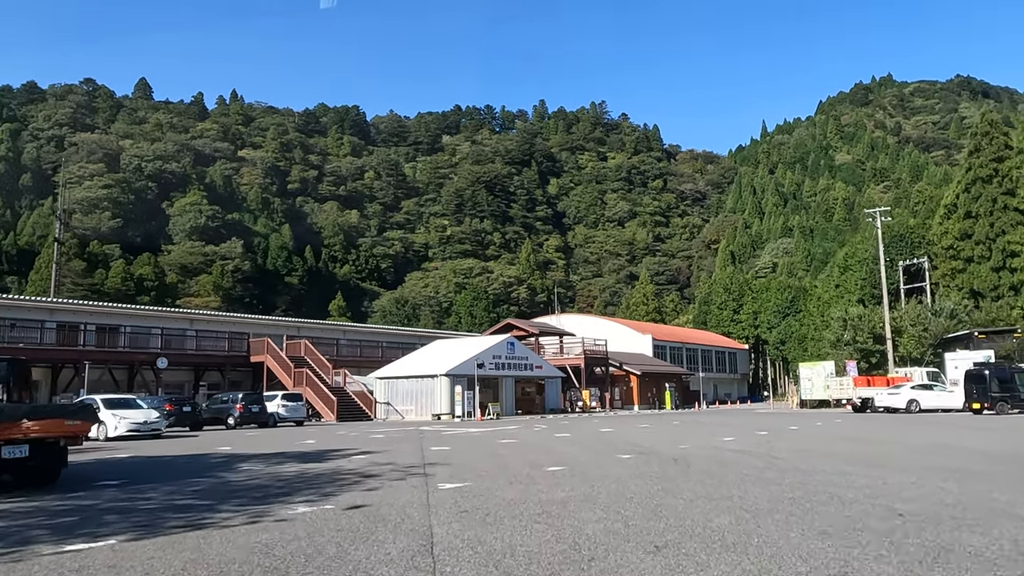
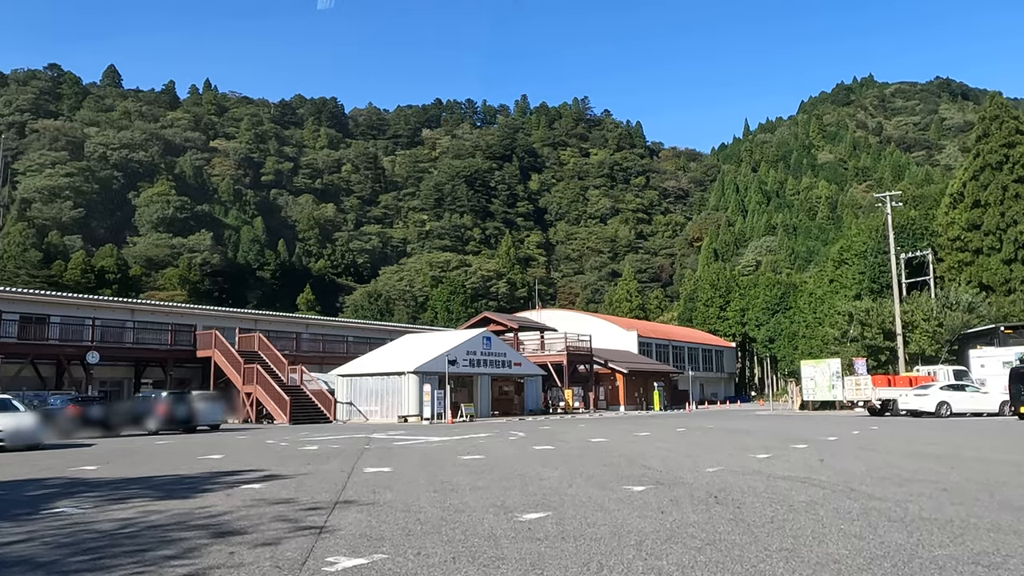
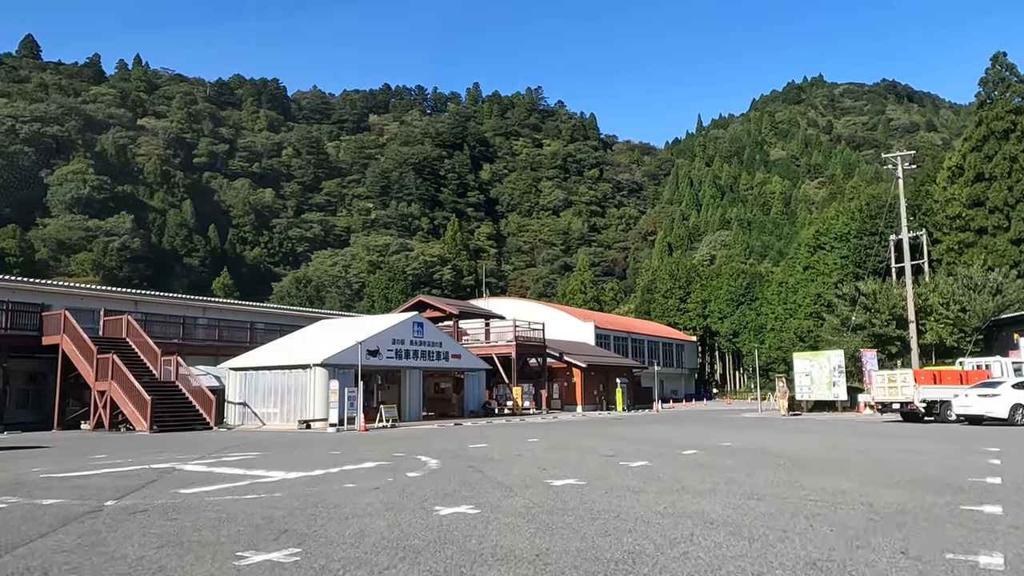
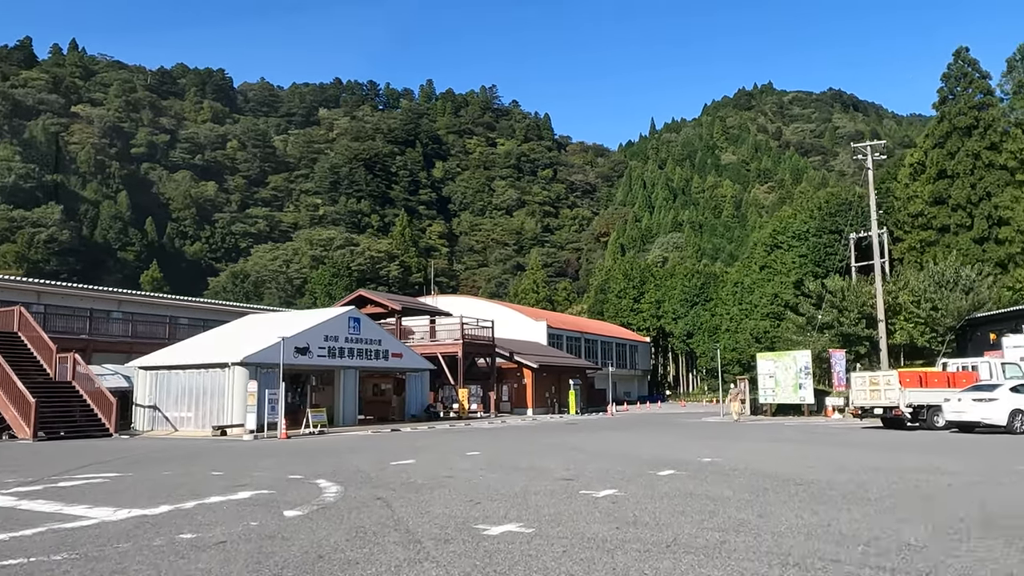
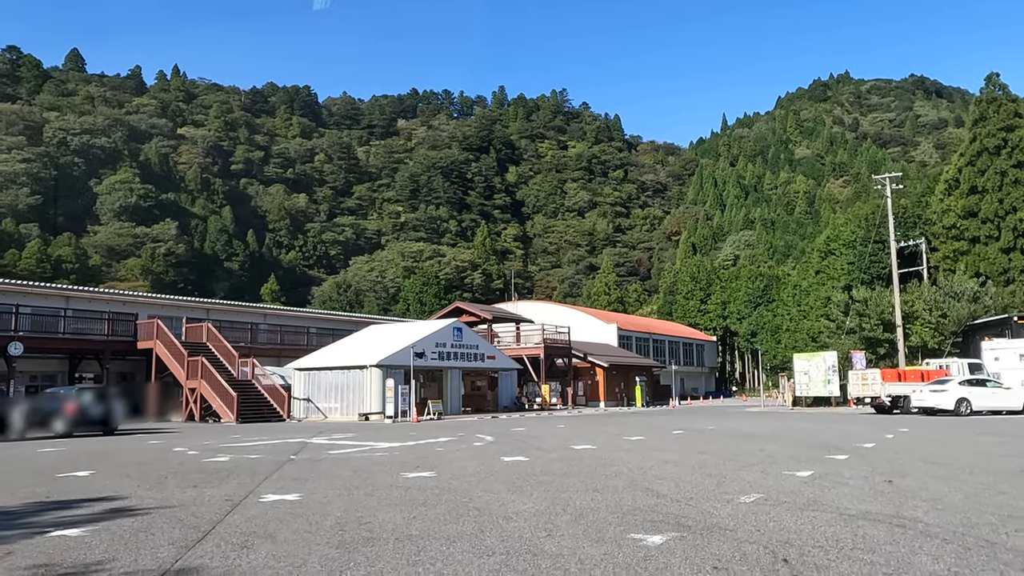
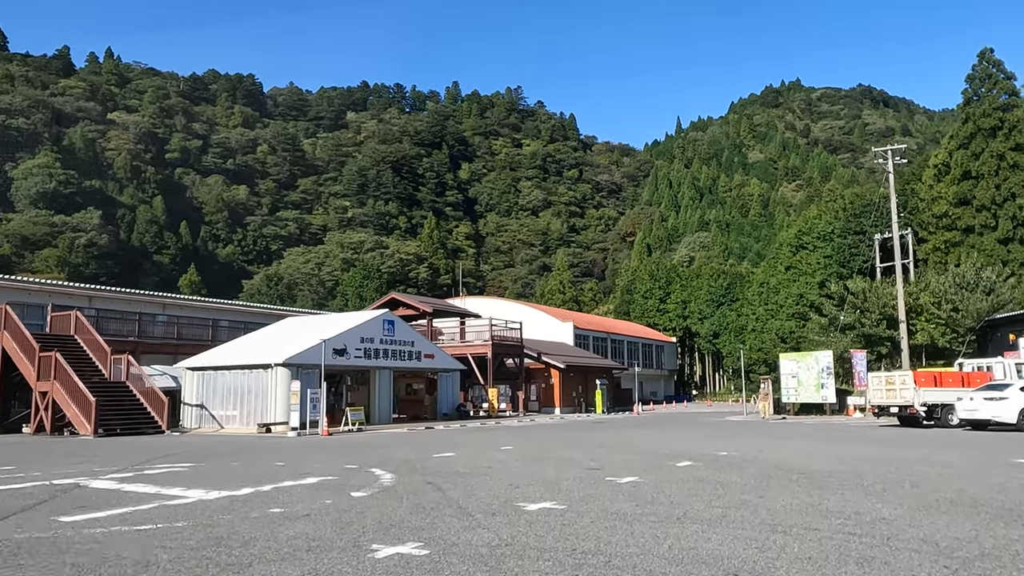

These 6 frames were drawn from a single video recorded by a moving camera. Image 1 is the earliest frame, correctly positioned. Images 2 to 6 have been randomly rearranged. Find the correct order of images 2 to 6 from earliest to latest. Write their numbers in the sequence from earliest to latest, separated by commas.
2, 5, 3, 6, 4
